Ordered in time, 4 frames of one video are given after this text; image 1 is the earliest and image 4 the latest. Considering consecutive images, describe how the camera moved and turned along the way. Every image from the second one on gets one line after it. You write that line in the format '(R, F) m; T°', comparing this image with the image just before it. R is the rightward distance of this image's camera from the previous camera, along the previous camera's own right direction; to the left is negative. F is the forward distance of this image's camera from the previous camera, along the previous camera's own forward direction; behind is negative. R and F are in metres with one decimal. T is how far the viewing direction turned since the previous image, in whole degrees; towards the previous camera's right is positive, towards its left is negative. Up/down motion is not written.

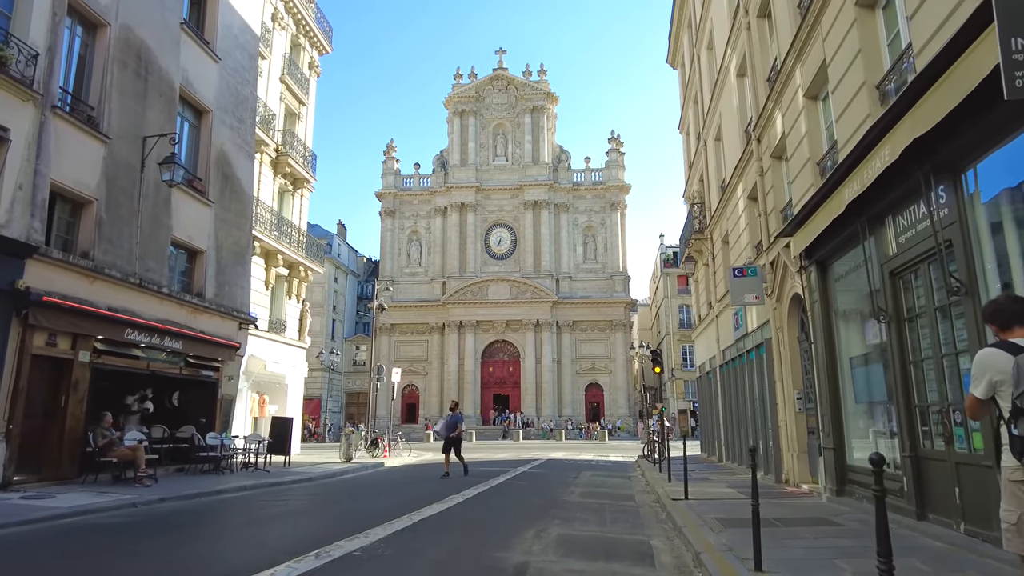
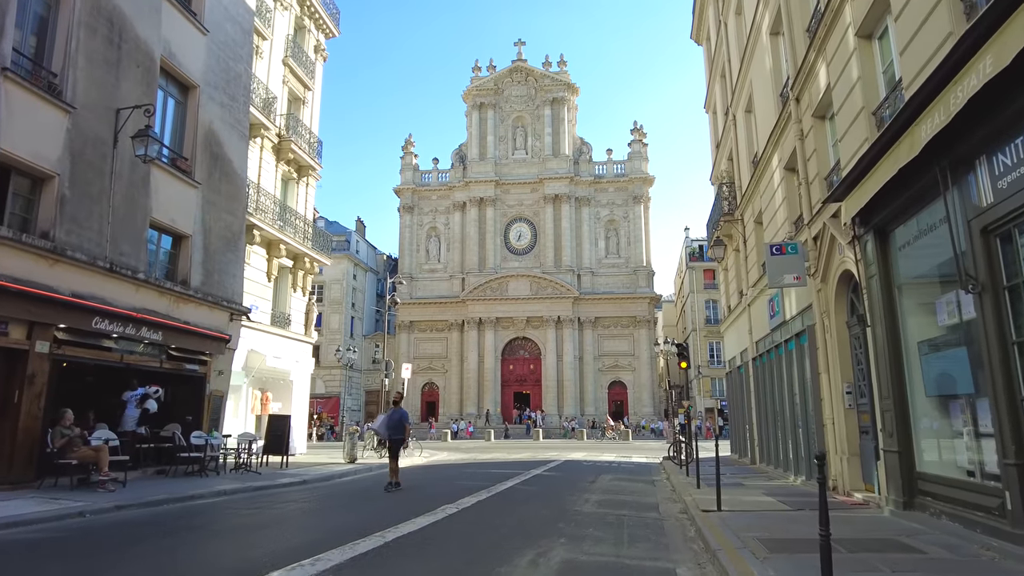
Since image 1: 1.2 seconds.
(+0.3, +1.5) m; -2°
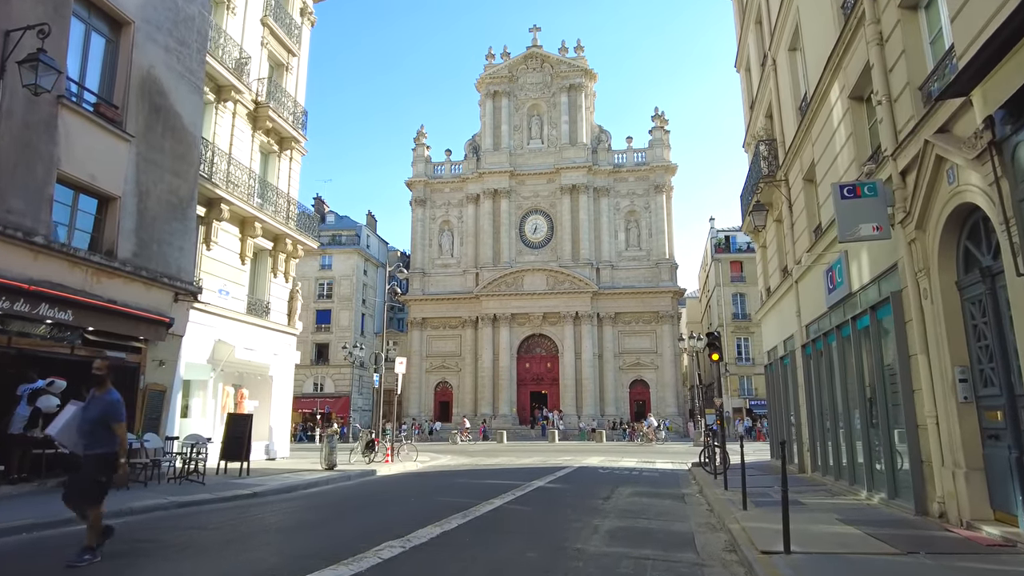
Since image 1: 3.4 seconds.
(+0.5, +3.0) m; -2°
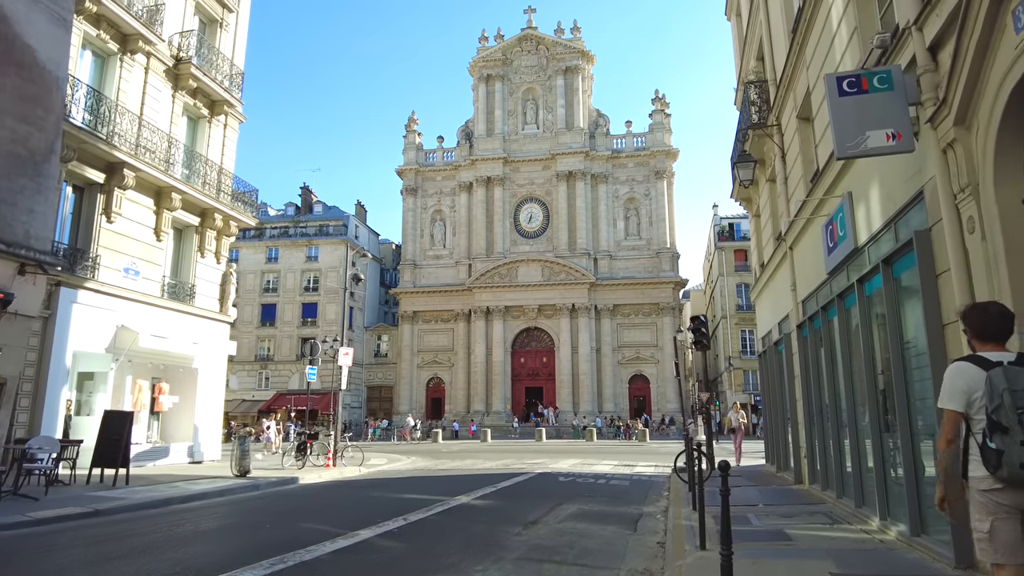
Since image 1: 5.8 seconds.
(+1.6, +2.9) m; -1°
